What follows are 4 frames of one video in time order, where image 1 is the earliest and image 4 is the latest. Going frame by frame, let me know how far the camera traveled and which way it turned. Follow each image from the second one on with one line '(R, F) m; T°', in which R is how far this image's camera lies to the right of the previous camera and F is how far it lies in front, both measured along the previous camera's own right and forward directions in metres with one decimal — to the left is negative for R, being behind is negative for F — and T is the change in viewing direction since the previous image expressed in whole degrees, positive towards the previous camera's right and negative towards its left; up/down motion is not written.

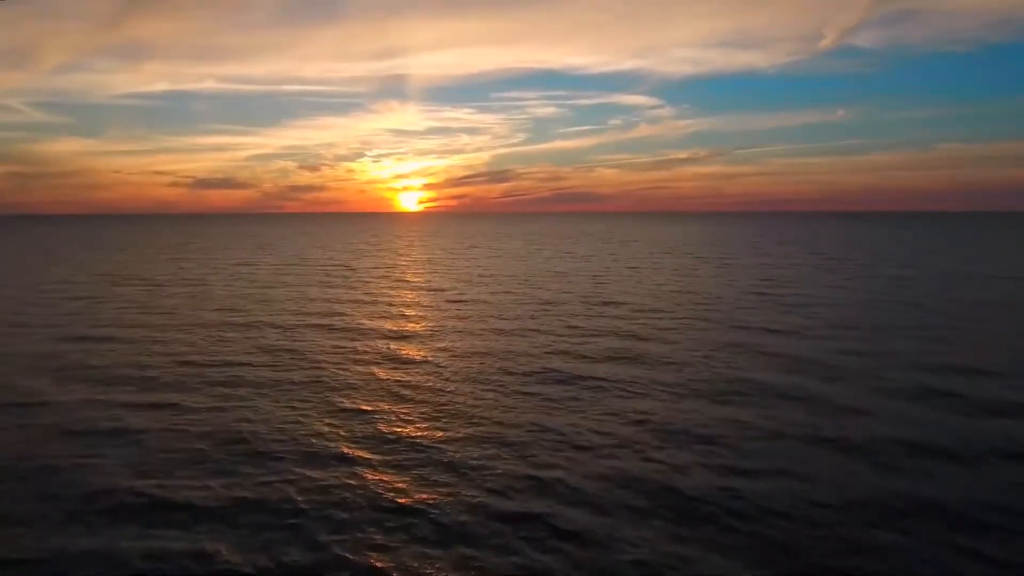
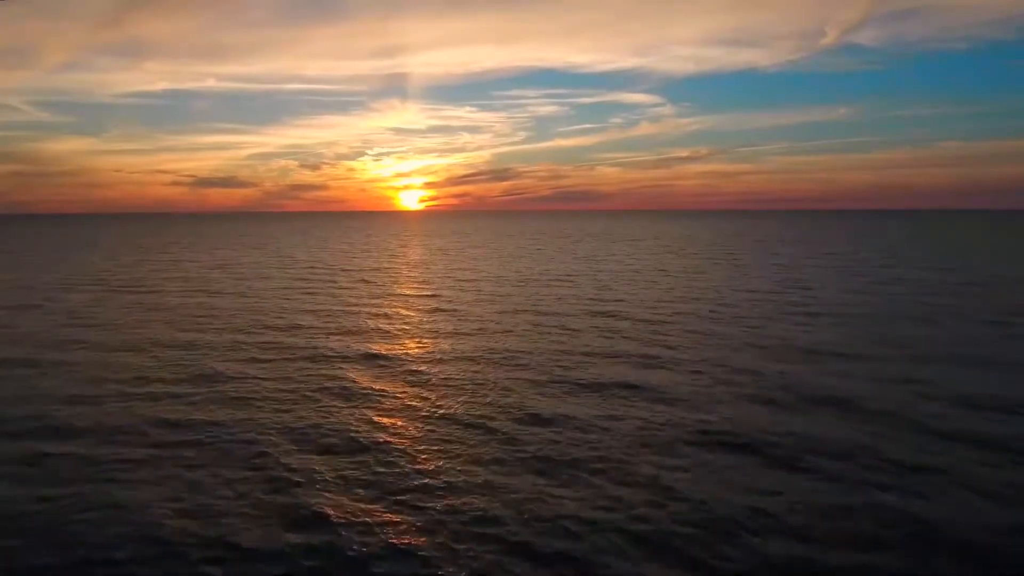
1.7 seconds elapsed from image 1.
(+0.3, +0.5) m; 0°
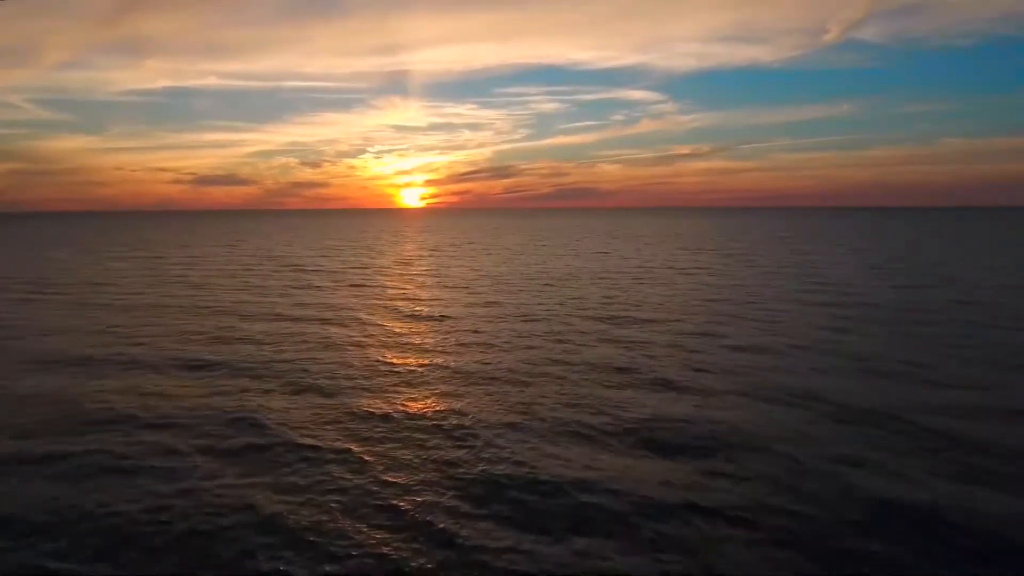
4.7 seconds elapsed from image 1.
(0.0, +1.8) m; 0°
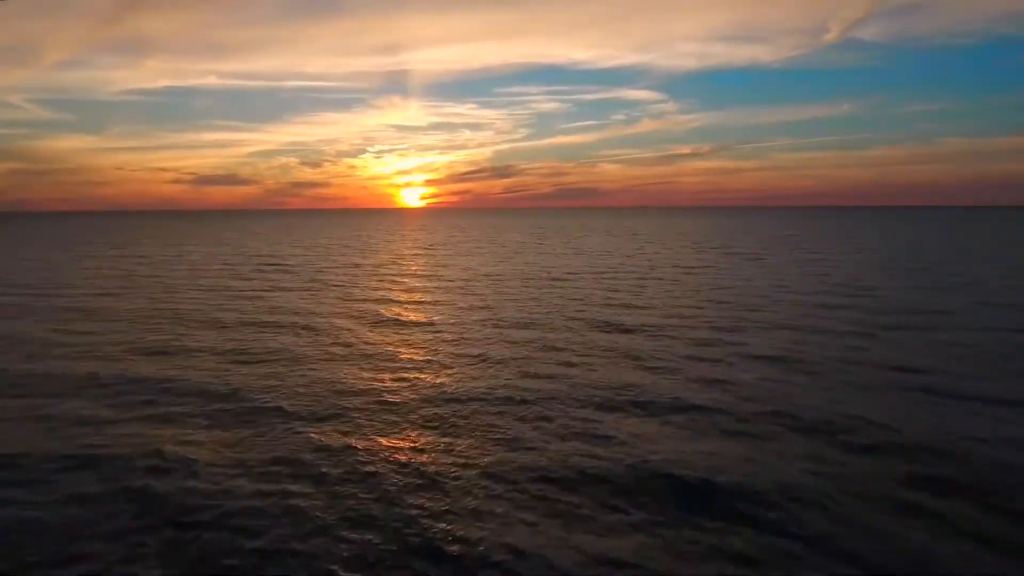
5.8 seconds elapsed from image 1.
(-0.1, +1.5) m; 0°
